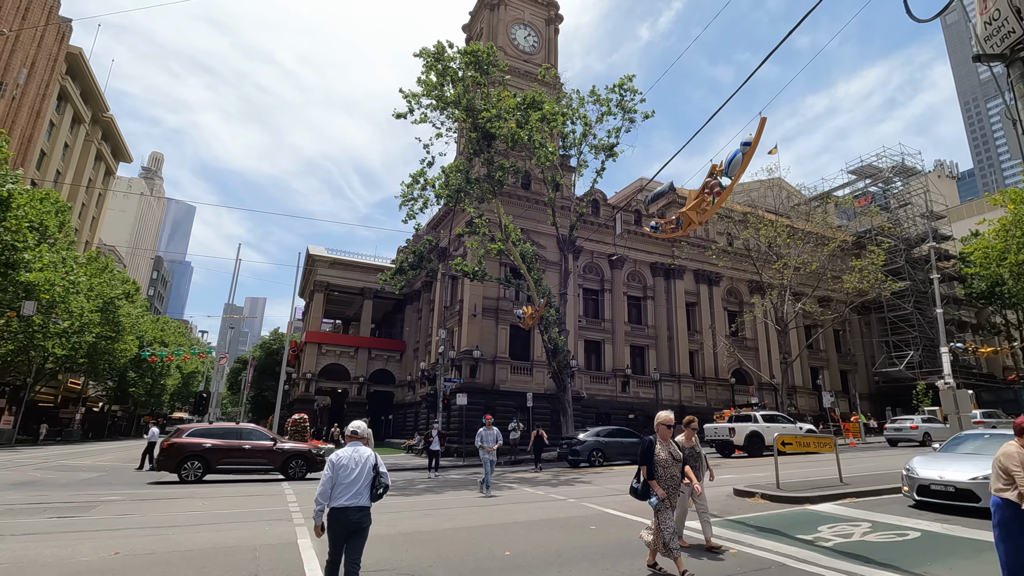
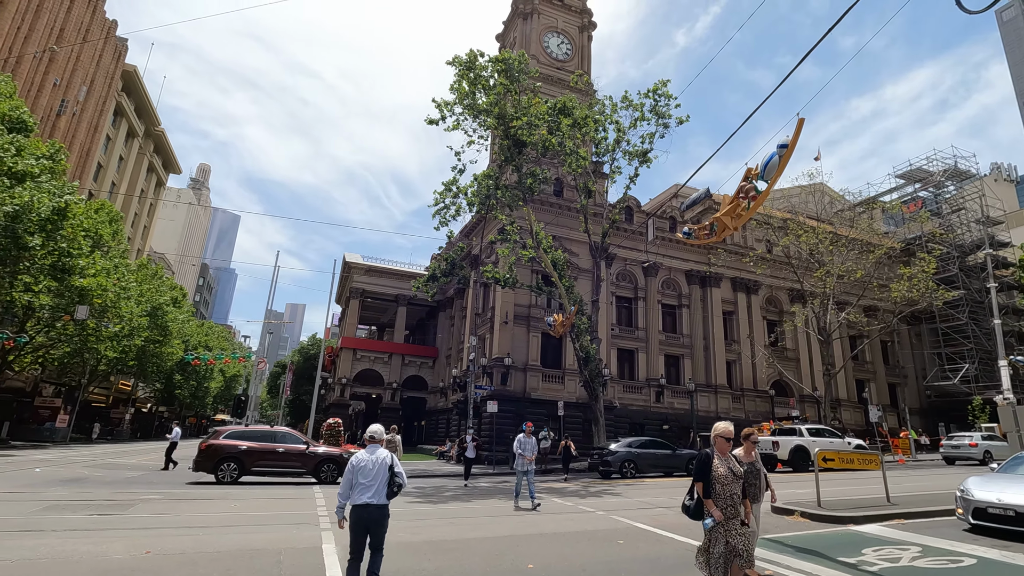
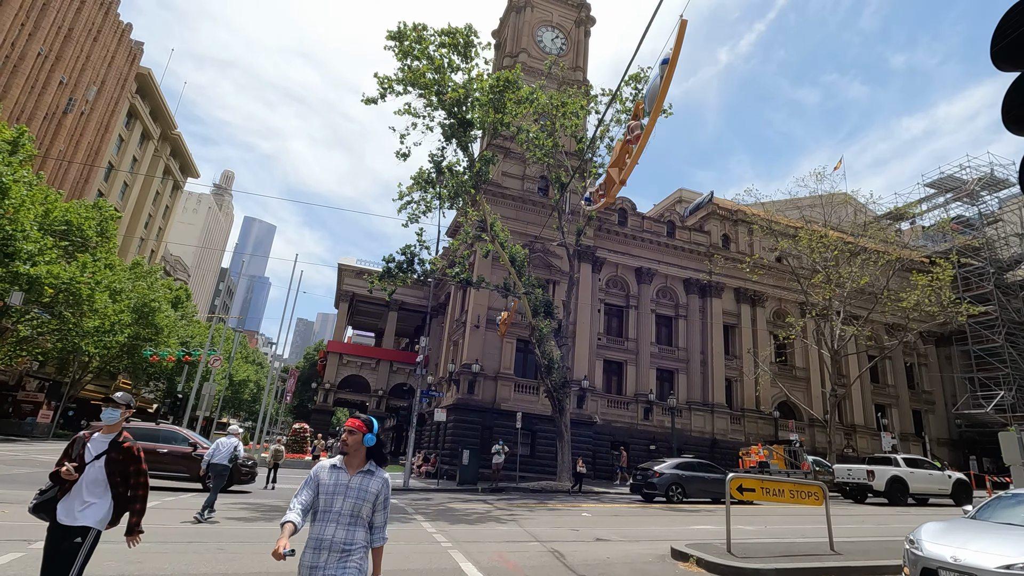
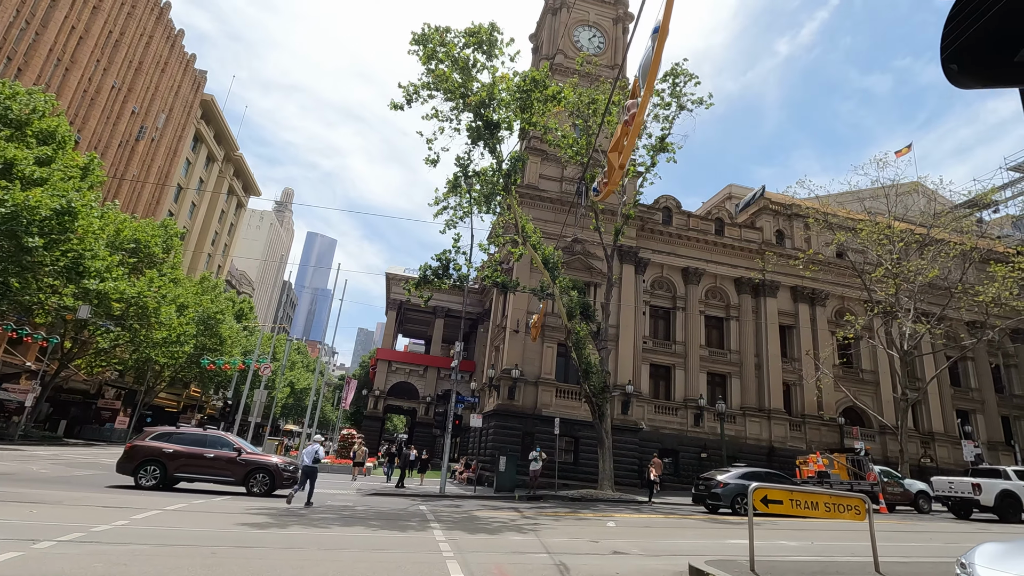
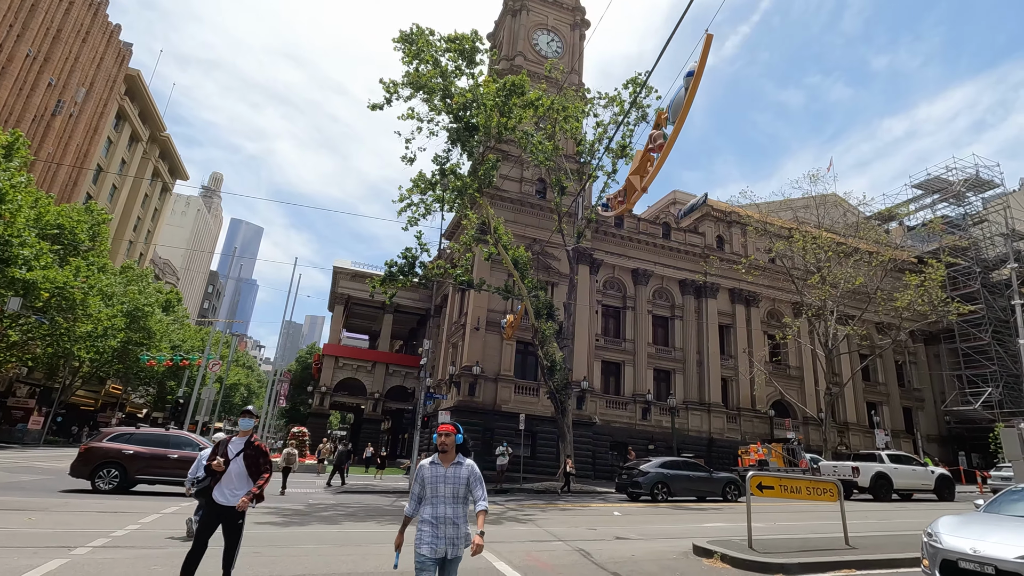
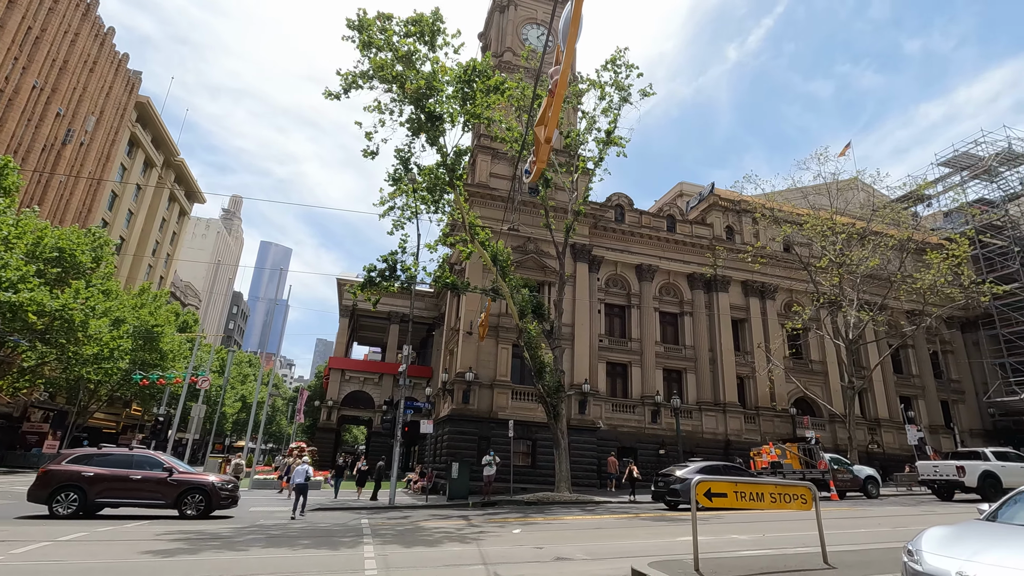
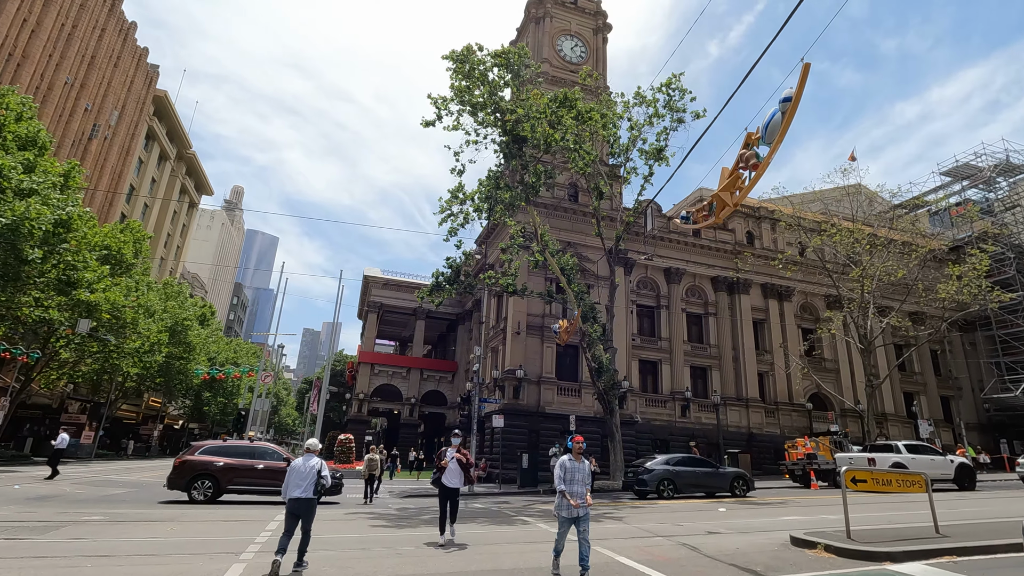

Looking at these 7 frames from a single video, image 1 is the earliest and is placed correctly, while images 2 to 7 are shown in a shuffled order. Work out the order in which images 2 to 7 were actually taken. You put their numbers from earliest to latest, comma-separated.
2, 7, 5, 3, 4, 6
